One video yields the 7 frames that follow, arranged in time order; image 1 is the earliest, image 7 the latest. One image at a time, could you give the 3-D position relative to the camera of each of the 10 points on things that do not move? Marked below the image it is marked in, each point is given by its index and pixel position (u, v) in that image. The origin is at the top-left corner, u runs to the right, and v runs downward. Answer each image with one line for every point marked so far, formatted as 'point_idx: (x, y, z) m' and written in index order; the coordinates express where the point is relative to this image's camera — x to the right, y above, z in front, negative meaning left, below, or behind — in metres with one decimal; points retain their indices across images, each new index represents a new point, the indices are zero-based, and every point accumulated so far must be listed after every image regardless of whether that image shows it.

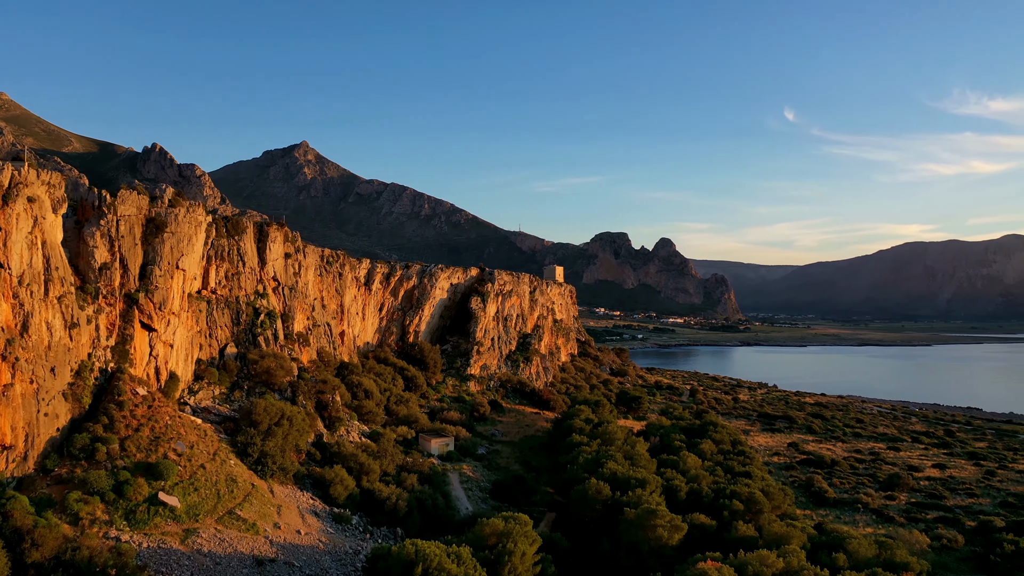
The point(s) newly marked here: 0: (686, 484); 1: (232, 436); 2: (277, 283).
0: (+4.7, -5.3, +14.9) m
1: (-7.0, -3.7, +13.9) m
2: (-8.4, +0.2, +19.9) m
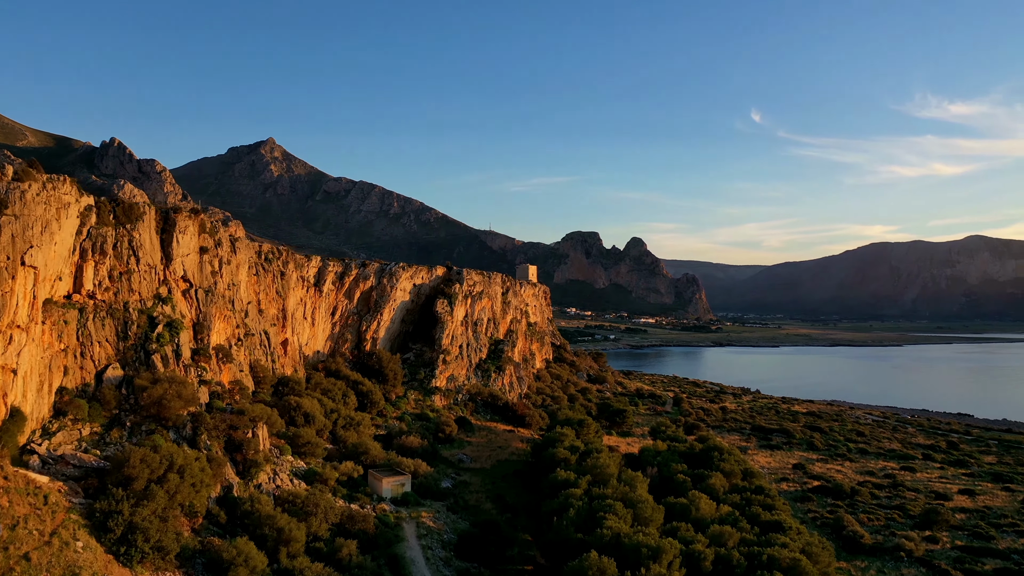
0: (+4.1, -5.4, +11.6) m
1: (-7.5, -3.8, +9.9) m
2: (-9.2, +0.1, +15.9) m
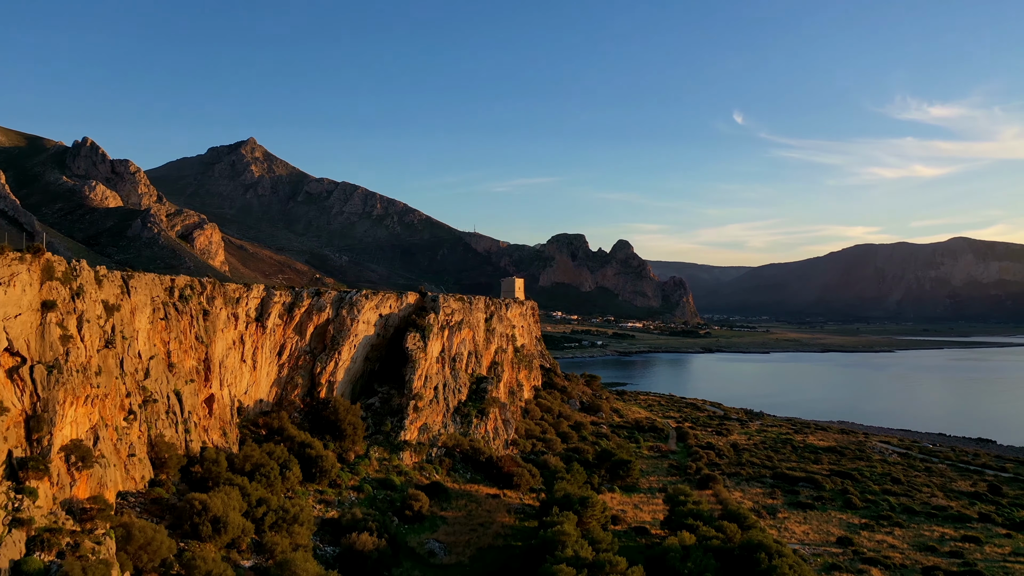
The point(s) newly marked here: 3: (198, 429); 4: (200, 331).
0: (+3.9, -6.8, +6.9) m
1: (-7.7, -5.3, +4.9) m
2: (-9.6, -1.4, +10.8) m
3: (-10.4, -4.7, +18.4) m
4: (-10.9, -1.5, +19.5) m
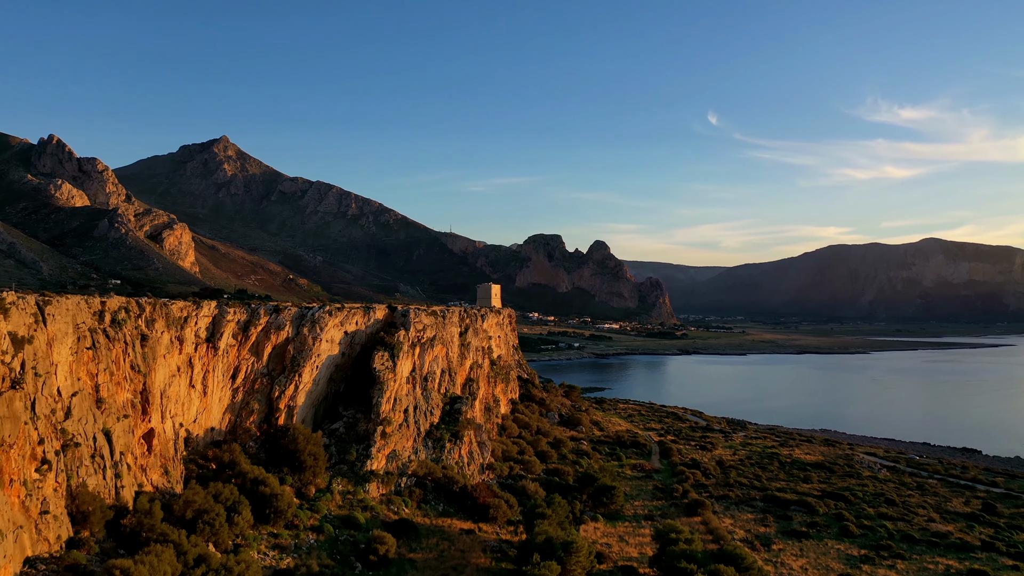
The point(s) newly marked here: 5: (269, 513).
0: (+3.6, -7.4, +5.3) m
1: (-7.9, -6.0, +2.9) m
2: (-10.0, -2.1, +8.8) m
3: (-11.1, -5.4, +16.2) m
4: (-11.7, -2.2, +17.4) m
5: (-8.0, -7.4, +18.2) m
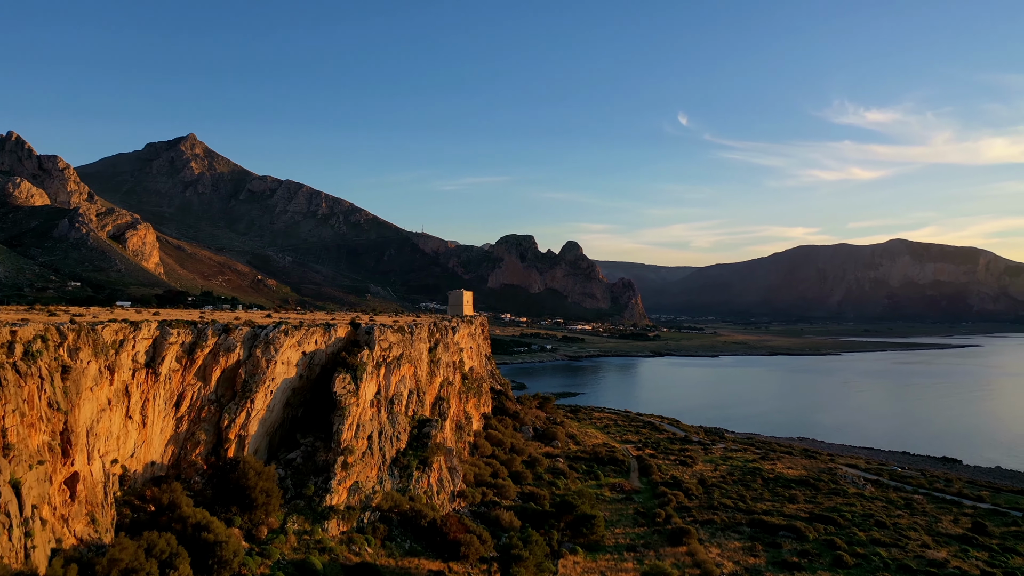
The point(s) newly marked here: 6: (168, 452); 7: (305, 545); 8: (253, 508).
0: (+3.4, -8.1, +3.9) m
1: (-8.0, -6.7, +1.0) m
2: (-10.4, -2.8, +6.7) m
3: (-11.8, -6.1, +14.1) m
4: (-12.5, -2.9, +15.2) m
5: (-8.8, -8.1, +16.3) m
6: (-12.0, -5.8, +19.4) m
7: (-7.0, -8.7, +18.8) m
8: (-8.8, -7.5, +19.0) m
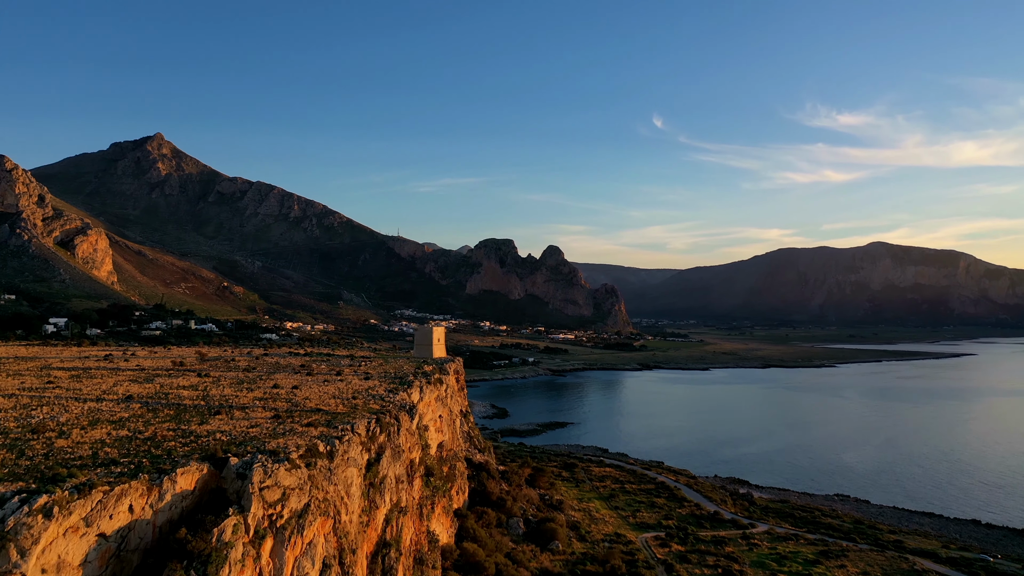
0: (+3.9, -10.6, -6.6) m
1: (-7.4, -9.2, -9.9) m
2: (-10.0, -5.4, -4.3) m
3: (-11.7, -8.7, +3.1) m
4: (-12.4, -5.5, +4.2) m
5: (-8.8, -10.7, +5.3) m
6: (-12.1, -8.4, +8.3) m
7: (-7.0, -11.3, +8.0) m
8: (-8.9, -10.1, +8.0) m
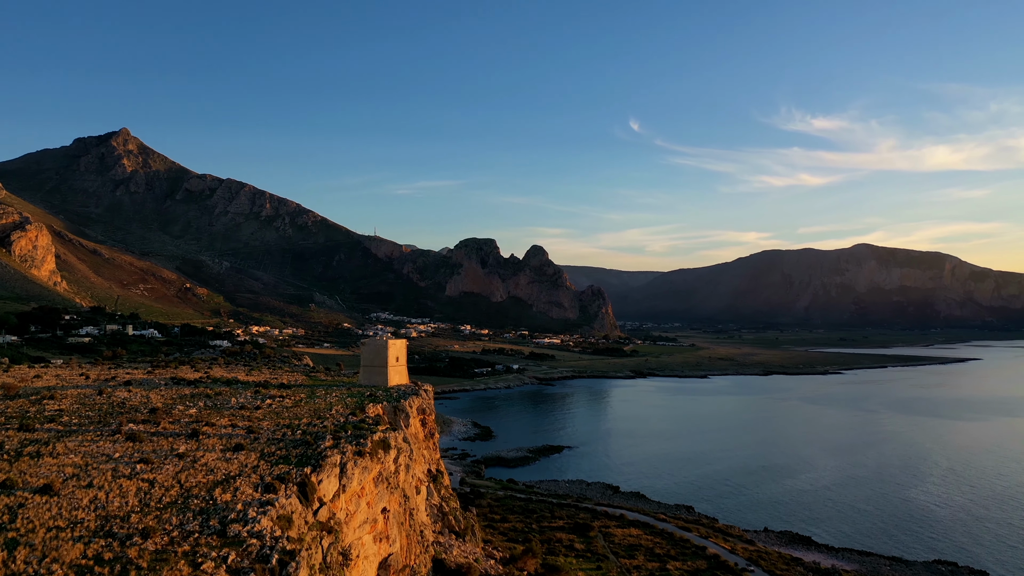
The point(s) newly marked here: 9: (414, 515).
0: (+5.3, -10.1, -20.2) m
1: (-5.8, -8.7, -23.9) m
2: (-8.7, -4.9, -18.3) m
3: (-10.7, -8.2, -11.1) m
4: (-11.4, -5.0, -10.0) m
5: (-7.8, -10.2, -8.7) m
6: (-11.2, -7.9, -5.8) m
7: (-6.1, -10.8, -6.0) m
8: (-8.0, -9.6, -6.0) m
9: (-3.2, -8.0, +19.2) m
